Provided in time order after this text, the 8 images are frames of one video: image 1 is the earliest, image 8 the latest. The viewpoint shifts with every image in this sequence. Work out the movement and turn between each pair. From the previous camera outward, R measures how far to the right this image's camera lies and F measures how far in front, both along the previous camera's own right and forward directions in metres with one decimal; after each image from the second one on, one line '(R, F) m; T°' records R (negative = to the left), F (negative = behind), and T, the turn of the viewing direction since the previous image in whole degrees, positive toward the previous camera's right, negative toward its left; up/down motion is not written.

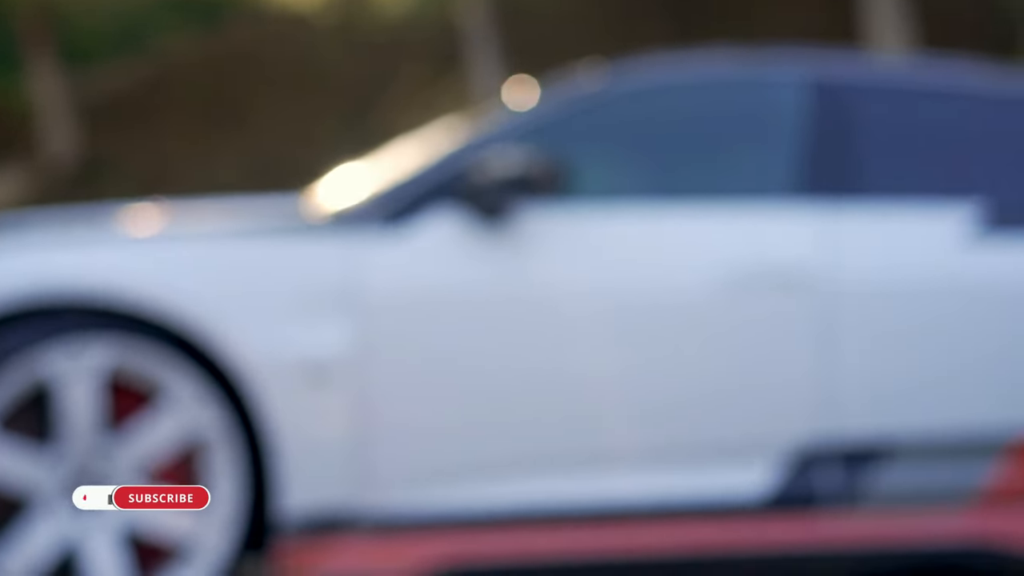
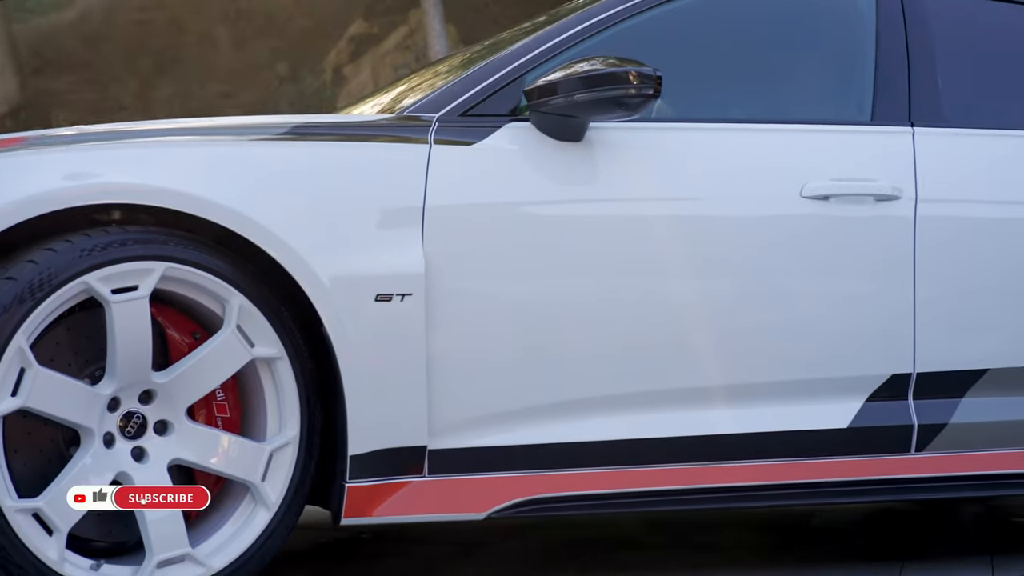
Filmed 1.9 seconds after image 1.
(-0.3, +0.3) m; +4°
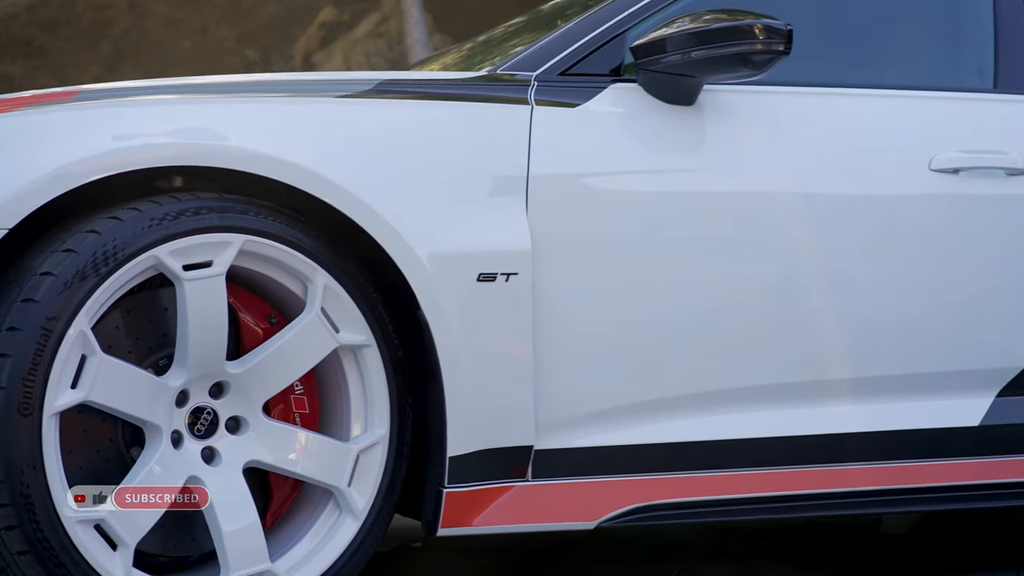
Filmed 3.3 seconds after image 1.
(-0.3, +0.3) m; +3°
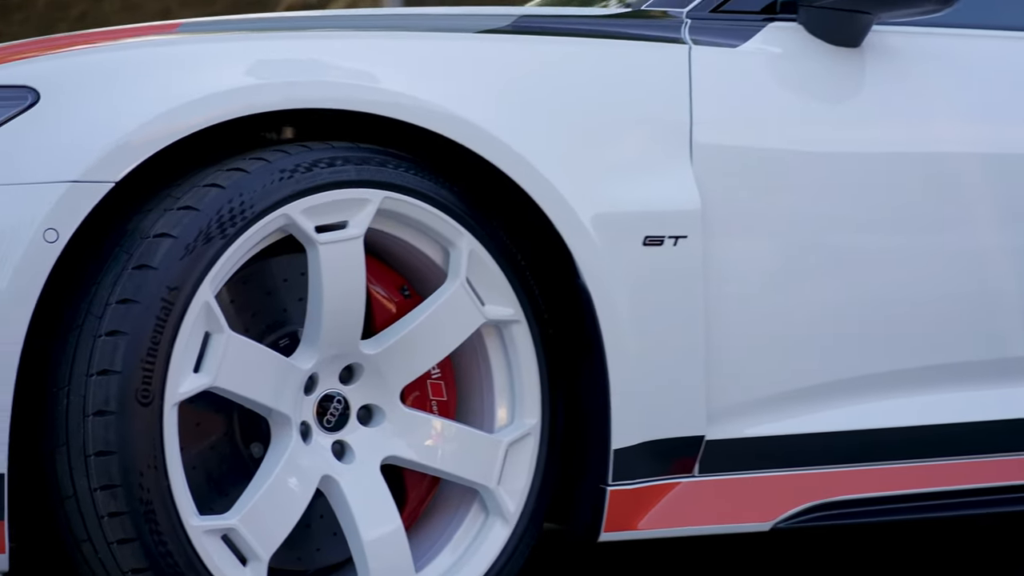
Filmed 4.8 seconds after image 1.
(-0.3, +0.3) m; +3°
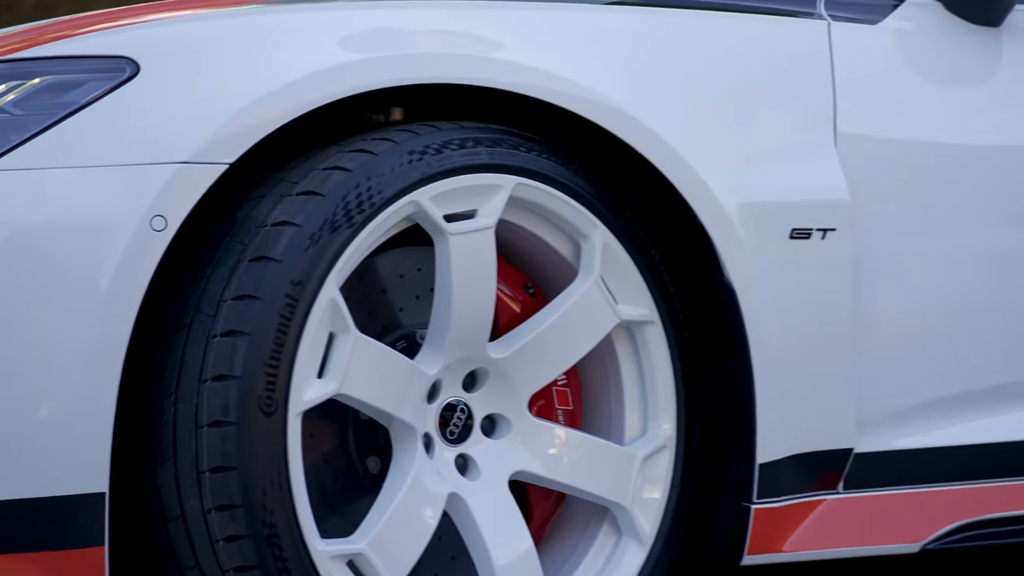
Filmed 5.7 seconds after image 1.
(-0.2, +0.2) m; +1°
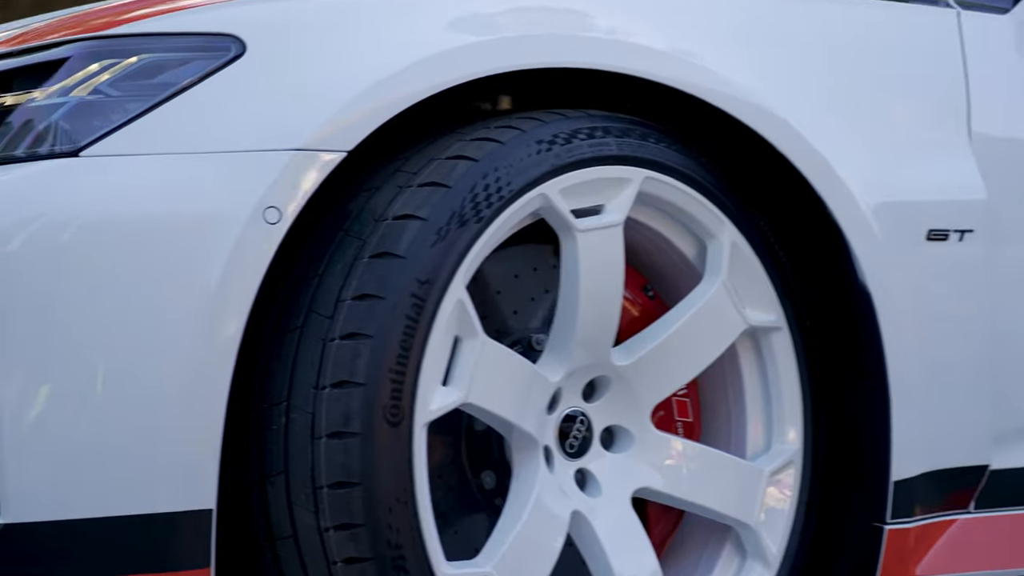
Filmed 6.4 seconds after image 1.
(-0.1, +0.1) m; +1°
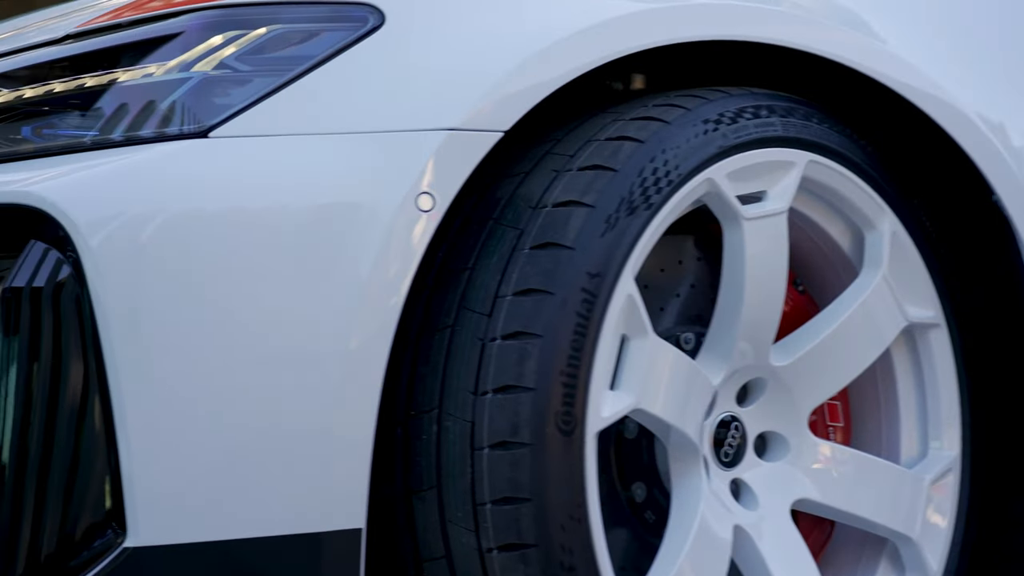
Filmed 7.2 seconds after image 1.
(-0.2, +0.1) m; +1°
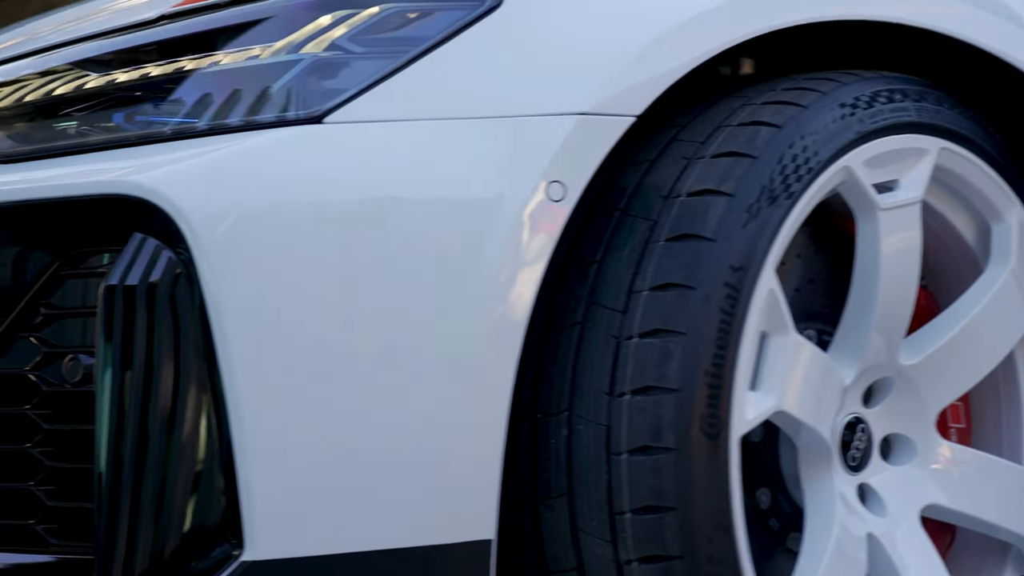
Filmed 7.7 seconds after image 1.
(-0.1, +0.1) m; +1°
